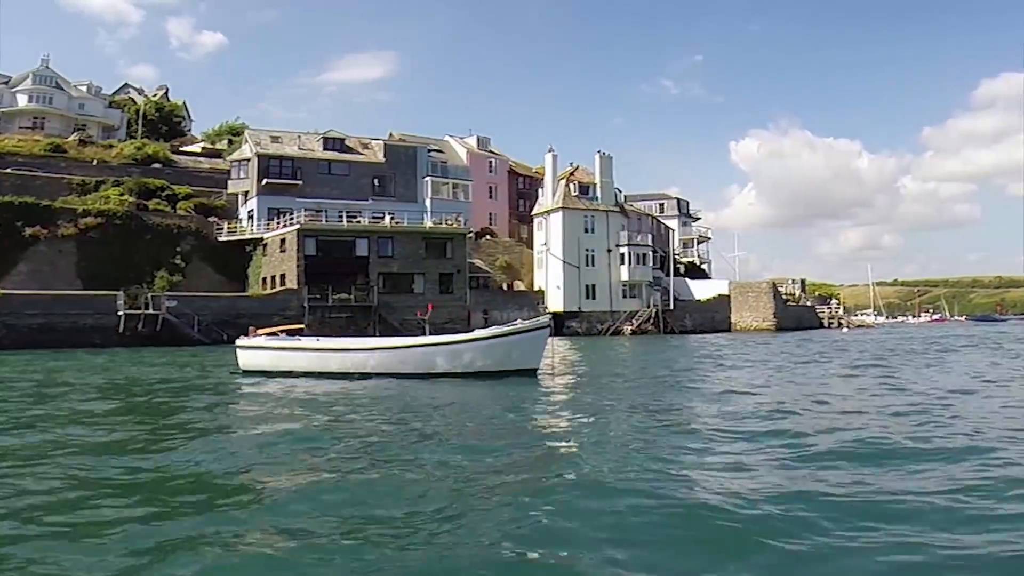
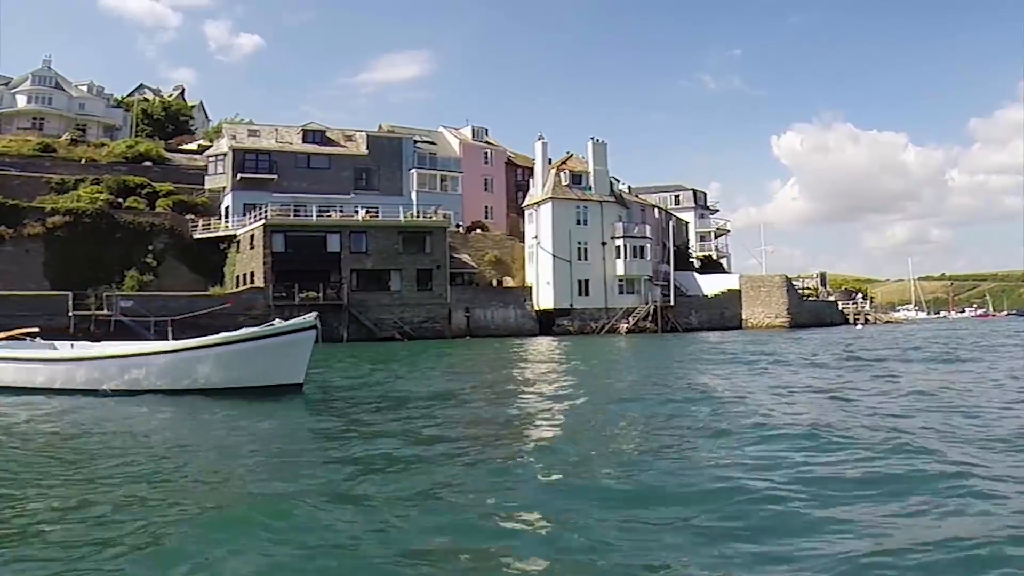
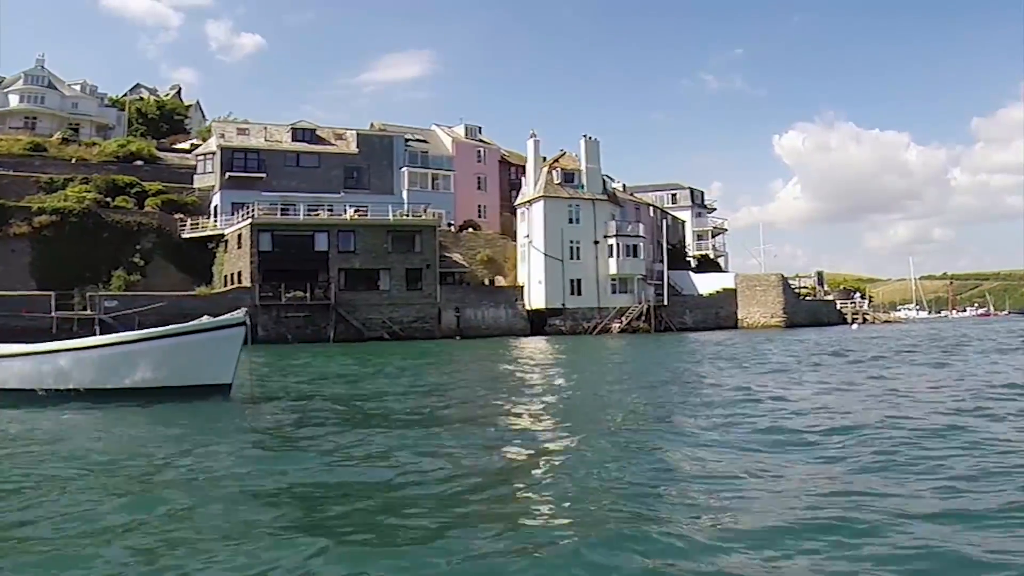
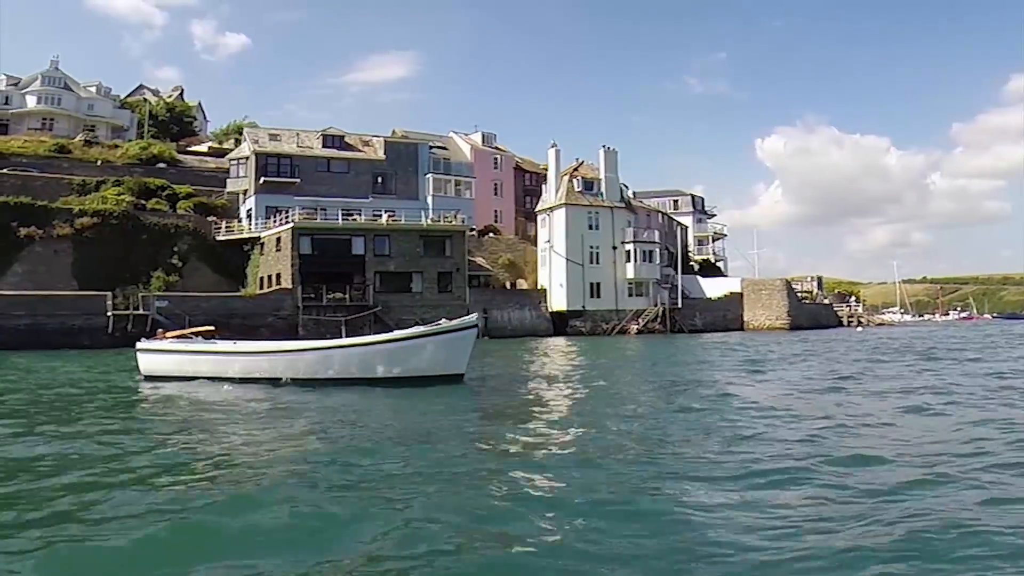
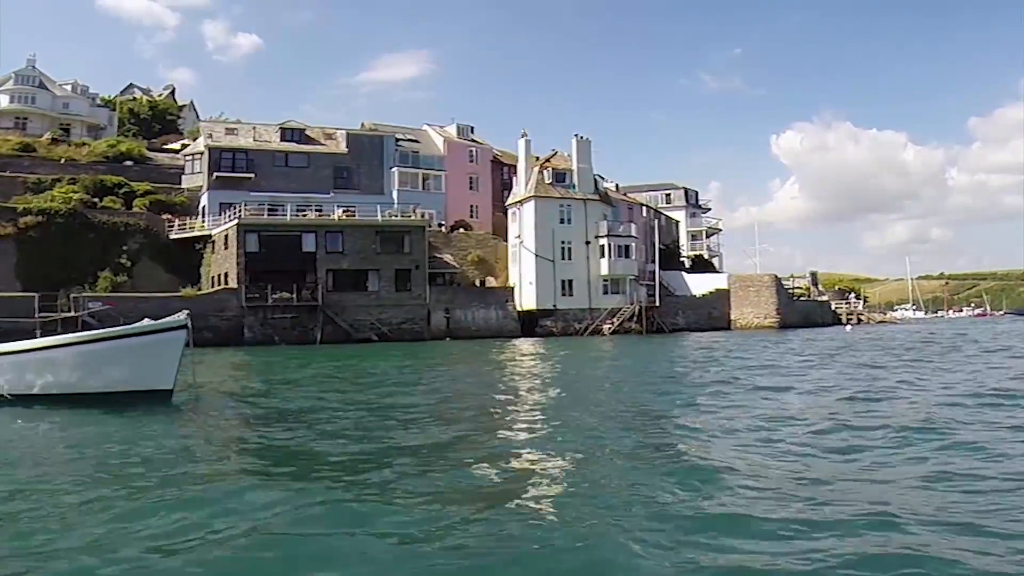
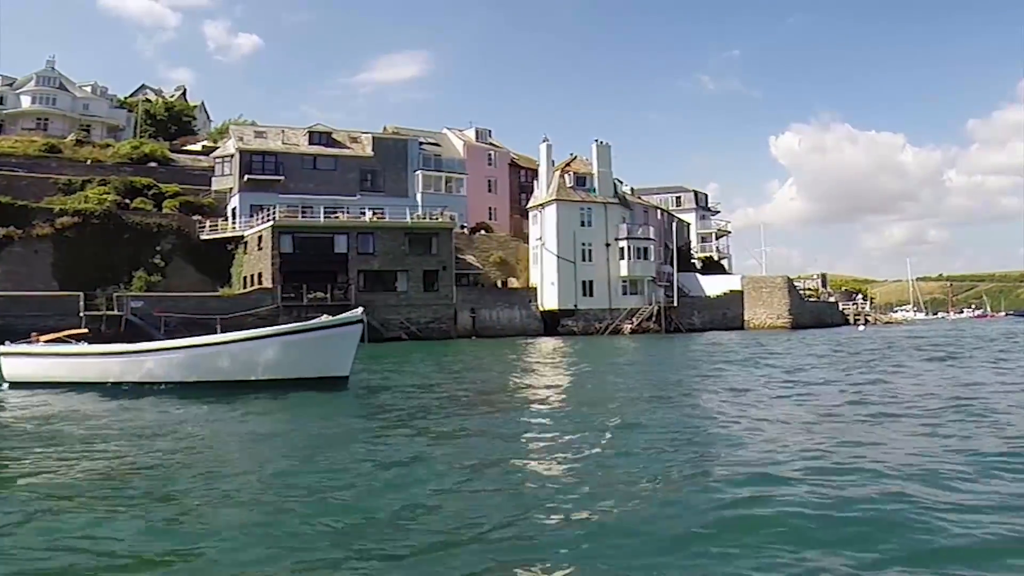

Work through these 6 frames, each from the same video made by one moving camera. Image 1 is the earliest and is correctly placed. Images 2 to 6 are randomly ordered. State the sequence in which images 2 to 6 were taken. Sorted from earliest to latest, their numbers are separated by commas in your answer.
4, 6, 2, 3, 5
